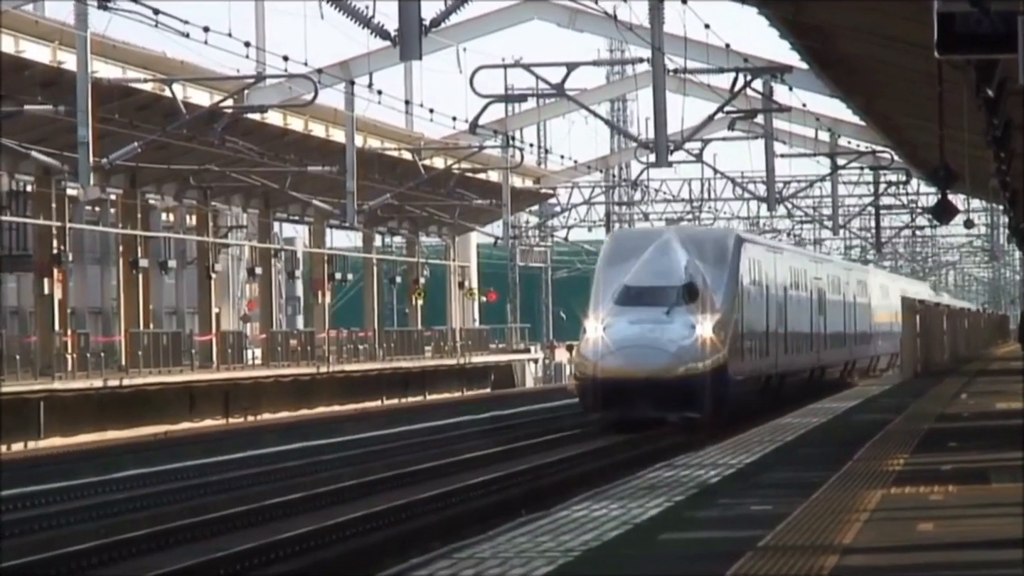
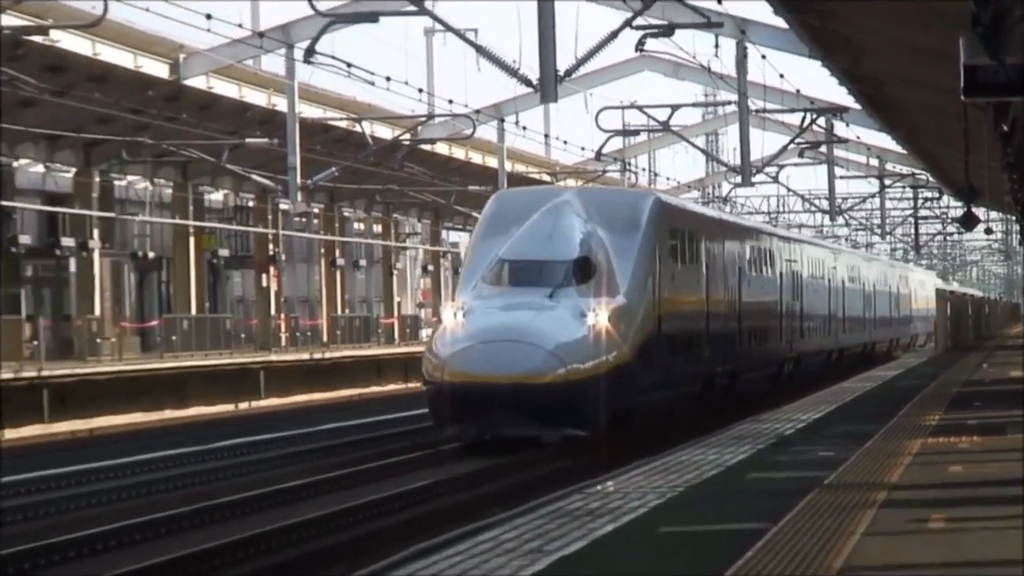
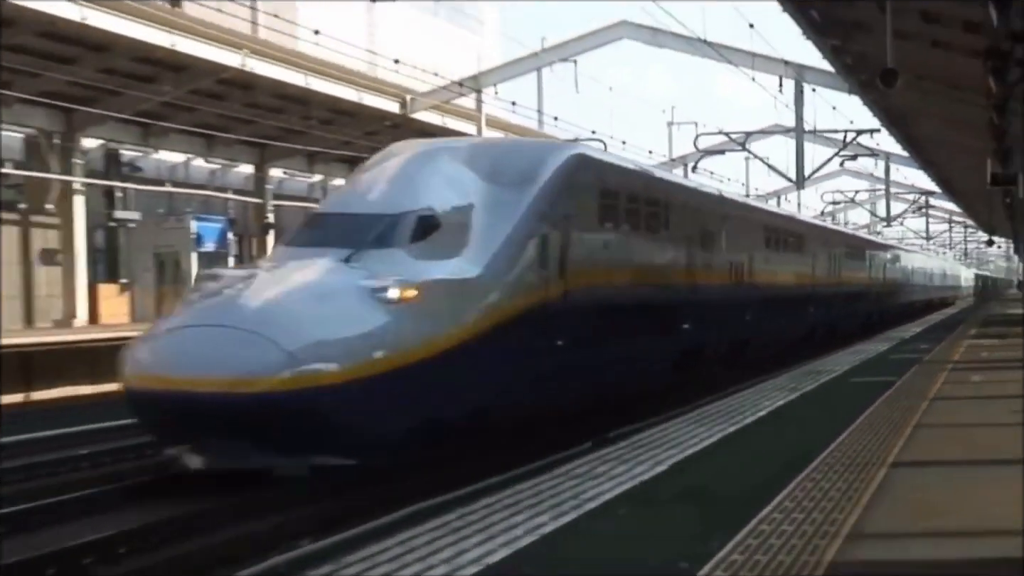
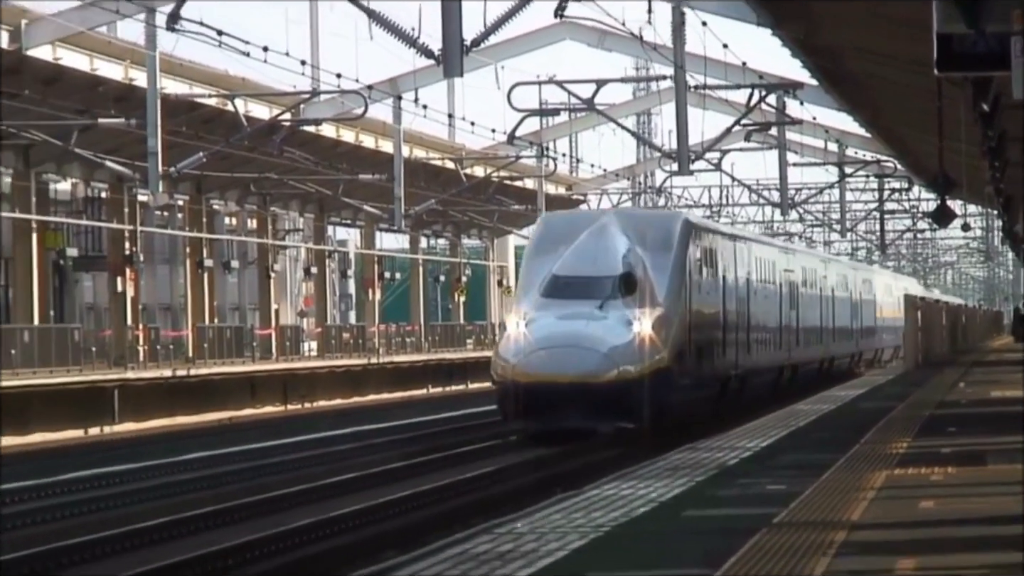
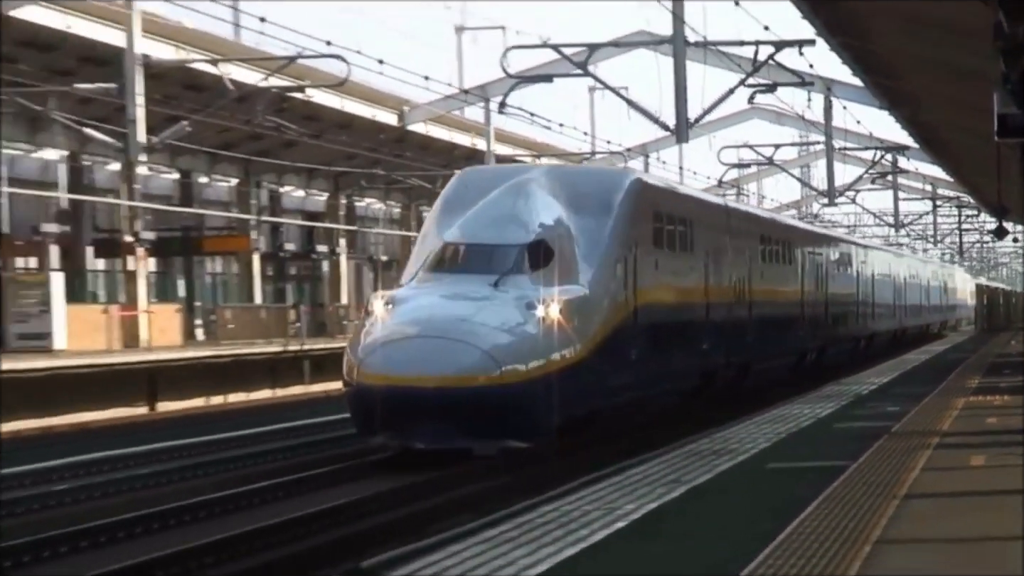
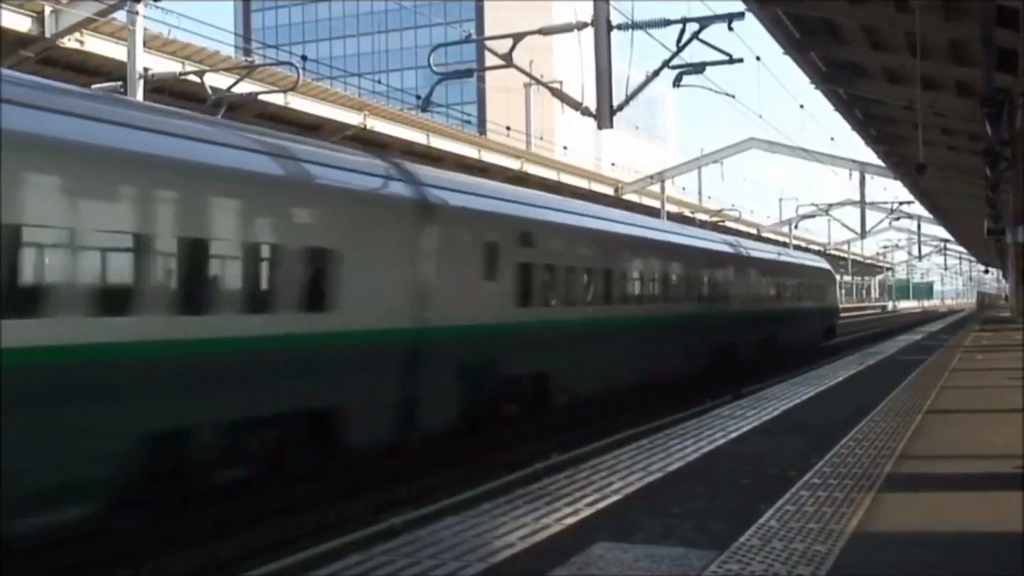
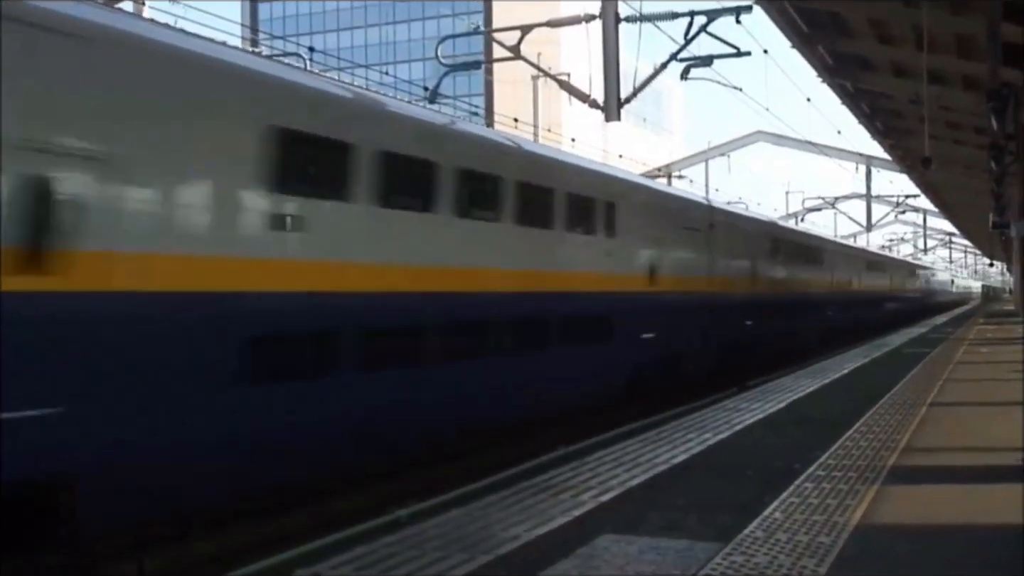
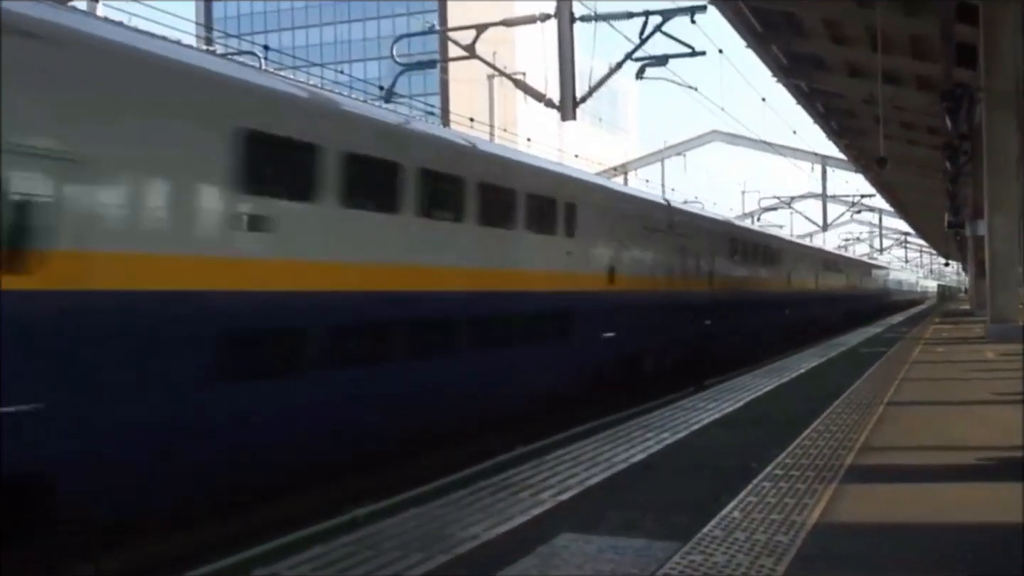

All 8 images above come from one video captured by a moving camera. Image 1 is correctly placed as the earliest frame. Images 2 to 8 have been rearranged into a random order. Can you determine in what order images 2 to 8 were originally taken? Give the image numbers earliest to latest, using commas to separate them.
4, 2, 5, 3, 8, 7, 6
